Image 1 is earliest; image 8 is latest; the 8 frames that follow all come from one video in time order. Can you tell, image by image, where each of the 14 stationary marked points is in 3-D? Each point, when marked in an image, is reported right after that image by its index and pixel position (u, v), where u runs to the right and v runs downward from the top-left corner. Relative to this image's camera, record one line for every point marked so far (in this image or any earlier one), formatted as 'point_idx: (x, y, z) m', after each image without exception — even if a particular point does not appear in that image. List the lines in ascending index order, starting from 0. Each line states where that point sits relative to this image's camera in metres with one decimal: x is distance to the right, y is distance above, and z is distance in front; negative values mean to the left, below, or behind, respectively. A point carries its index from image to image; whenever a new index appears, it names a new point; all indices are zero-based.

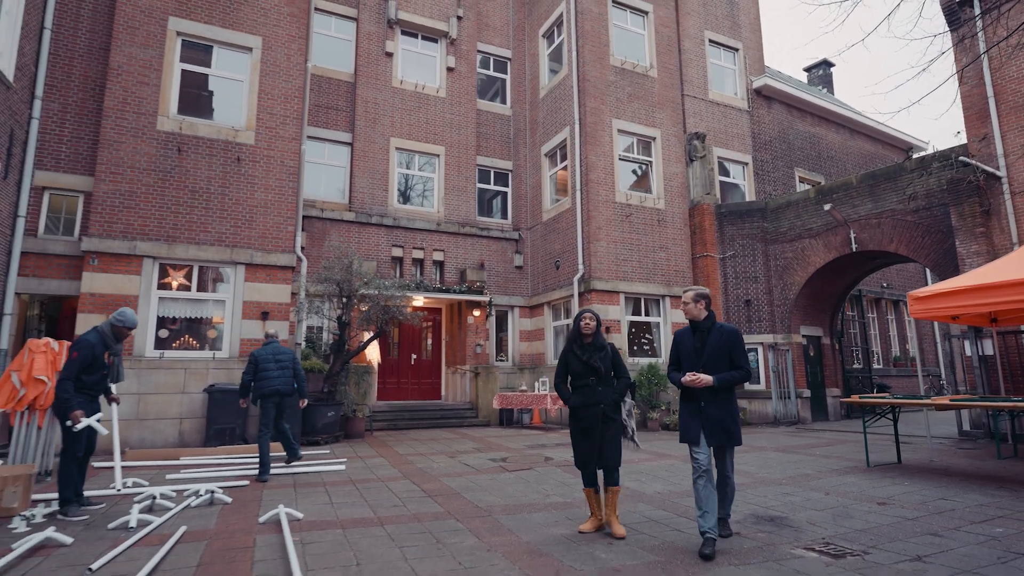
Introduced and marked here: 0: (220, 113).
0: (-5.2, +3.1, +9.9) m
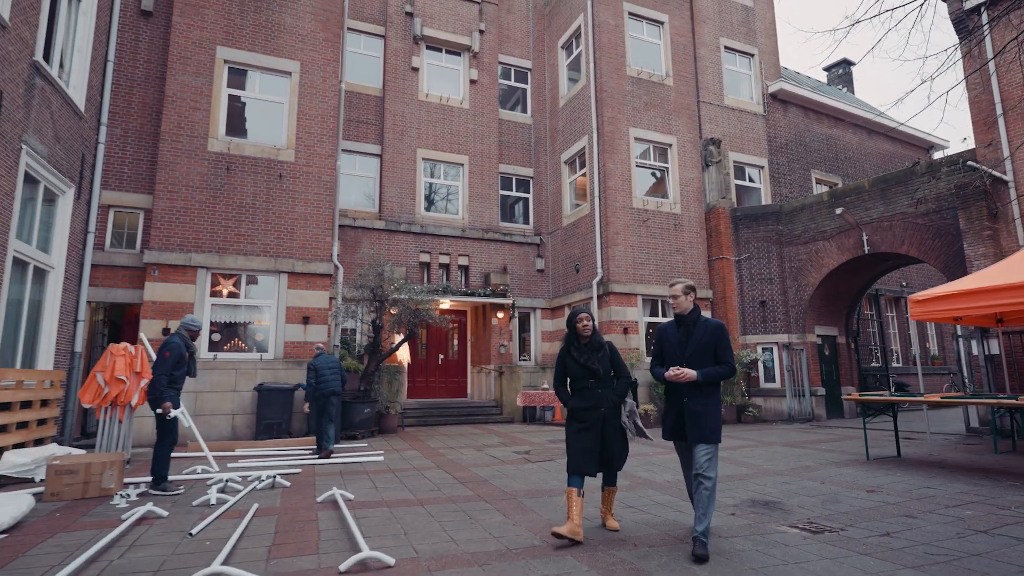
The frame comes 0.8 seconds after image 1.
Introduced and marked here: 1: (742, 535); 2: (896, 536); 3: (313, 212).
0: (-4.8, +3.0, +10.8) m
1: (+1.7, -1.8, +4.1) m
2: (+2.8, -1.8, +4.1) m
3: (-3.8, +1.5, +10.7) m
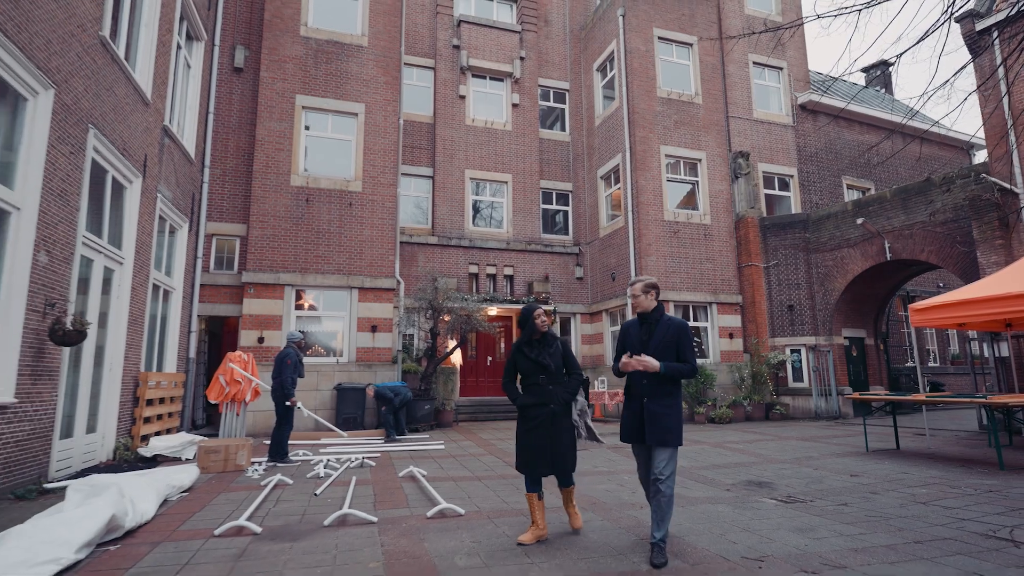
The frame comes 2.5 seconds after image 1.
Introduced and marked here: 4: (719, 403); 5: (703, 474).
0: (-4.0, +2.7, +12.5) m
1: (+2.1, -2.1, +5.3) m
2: (+3.2, -2.0, +5.2) m
3: (-3.0, +1.2, +12.3) m
4: (+5.0, -2.8, +13.4) m
5: (+2.3, -2.3, +6.8) m
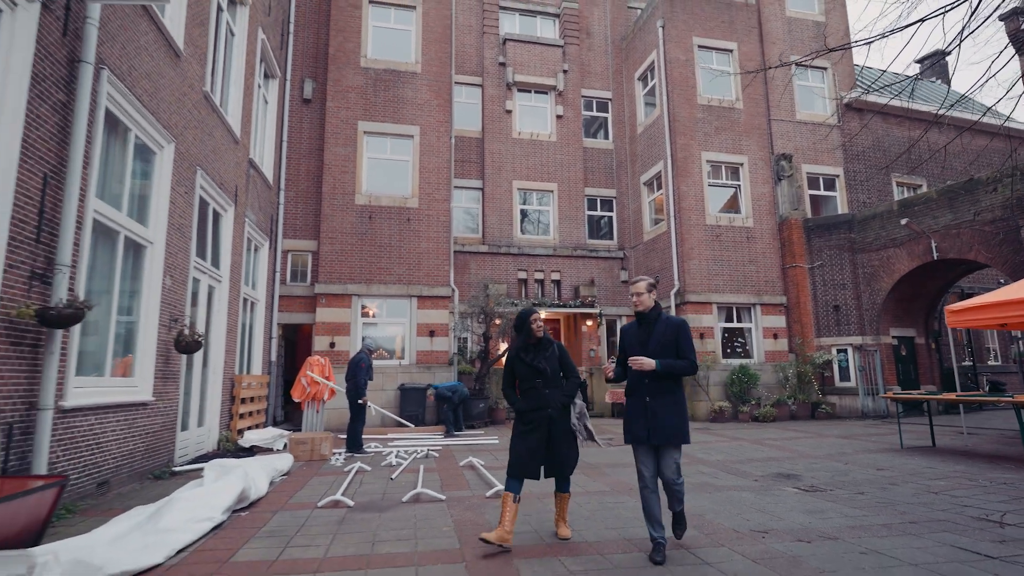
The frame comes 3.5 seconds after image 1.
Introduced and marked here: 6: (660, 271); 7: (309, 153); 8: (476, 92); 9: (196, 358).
0: (-2.9, +2.5, +13.6) m
1: (+2.6, -2.2, +6.0) m
2: (+3.7, -2.1, +5.7) m
3: (-1.9, +1.0, +13.4) m
4: (+6.2, -2.8, +13.8) m
5: (+3.0, -2.4, +7.4) m
6: (+4.2, +0.5, +15.8) m
7: (-5.0, +3.3, +13.7) m
8: (-1.1, +6.2, +17.6) m
9: (-4.6, -1.0, +8.2) m
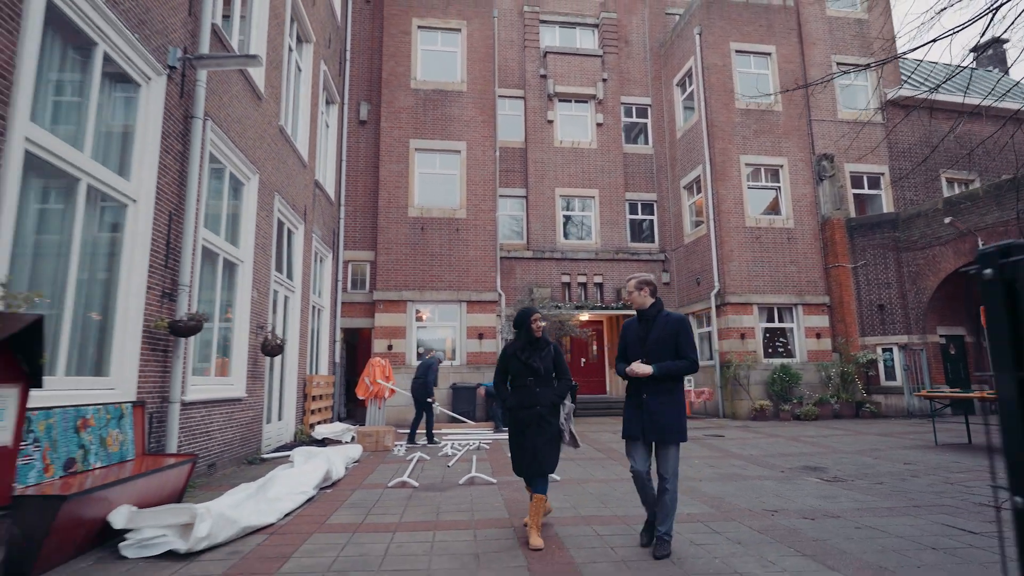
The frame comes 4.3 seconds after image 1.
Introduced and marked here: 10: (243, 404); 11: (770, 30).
0: (-1.8, +2.3, +14.6) m
1: (+3.1, -2.2, +6.5) m
2: (+4.1, -2.2, +6.2) m
3: (-0.8, +0.9, +14.2) m
4: (+7.4, -2.8, +14.0) m
5: (+3.6, -2.4, +7.8) m
6: (+5.5, +0.4, +16.2) m
7: (-3.9, +3.2, +14.8) m
8: (+0.2, +6.1, +18.4) m
9: (-3.9, -1.2, +9.3) m
10: (-3.7, -1.6, +7.7) m
11: (+7.6, +7.6, +16.4) m
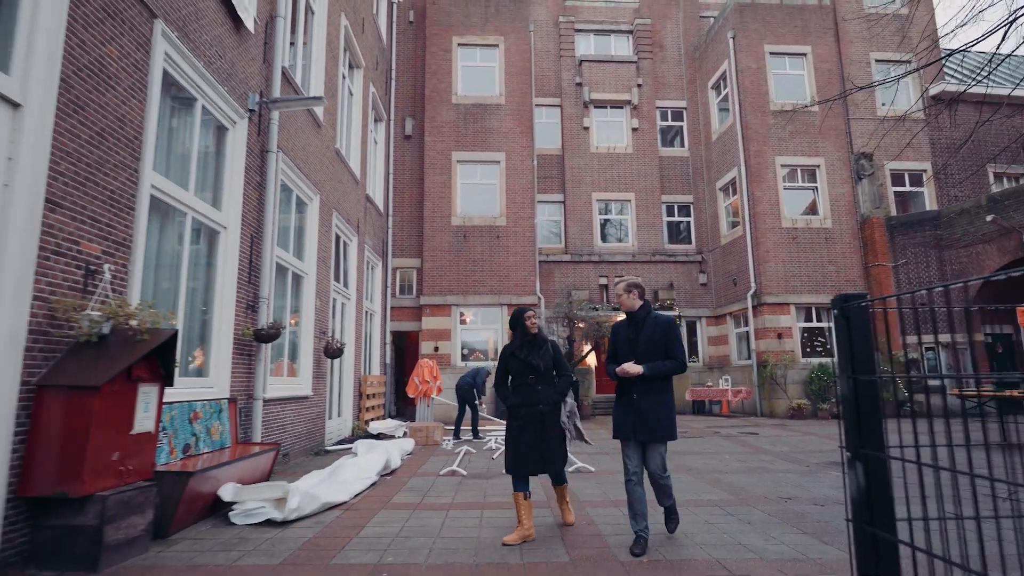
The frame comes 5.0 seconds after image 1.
0: (-0.8, +2.2, +15.3) m
1: (+3.6, -2.3, +6.9) m
2: (+4.6, -2.2, +6.5) m
3: (+0.2, +0.8, +14.9) m
4: (+8.4, -2.8, +14.1) m
5: (+4.2, -2.5, +8.2) m
6: (+6.6, +0.4, +16.4) m
7: (-2.8, +3.0, +15.7) m
8: (+1.5, +6.0, +19.0) m
9: (-3.2, -1.3, +10.3) m
10: (-3.1, -1.7, +8.6) m
11: (+8.7, +7.6, +16.5) m
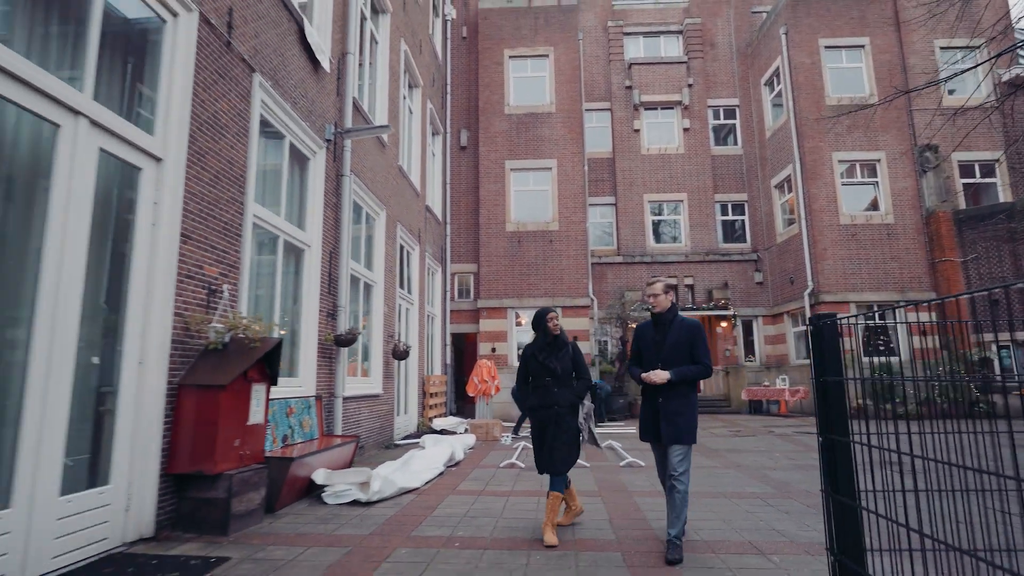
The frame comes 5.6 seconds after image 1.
0: (+0.7, +2.2, +15.9) m
1: (+4.3, -2.3, +7.1) m
2: (+5.3, -2.2, +6.6) m
3: (+1.7, +0.7, +15.4) m
4: (+9.8, -2.8, +13.7) m
5: (+5.0, -2.5, +8.3) m
6: (+8.2, +0.5, +16.2) m
7: (-1.3, +2.9, +16.5) m
8: (+3.2, +6.0, +19.3) m
9: (-2.2, -1.5, +11.1) m
10: (-2.2, -1.9, +9.4) m
11: (+10.2, +7.7, +16.1) m
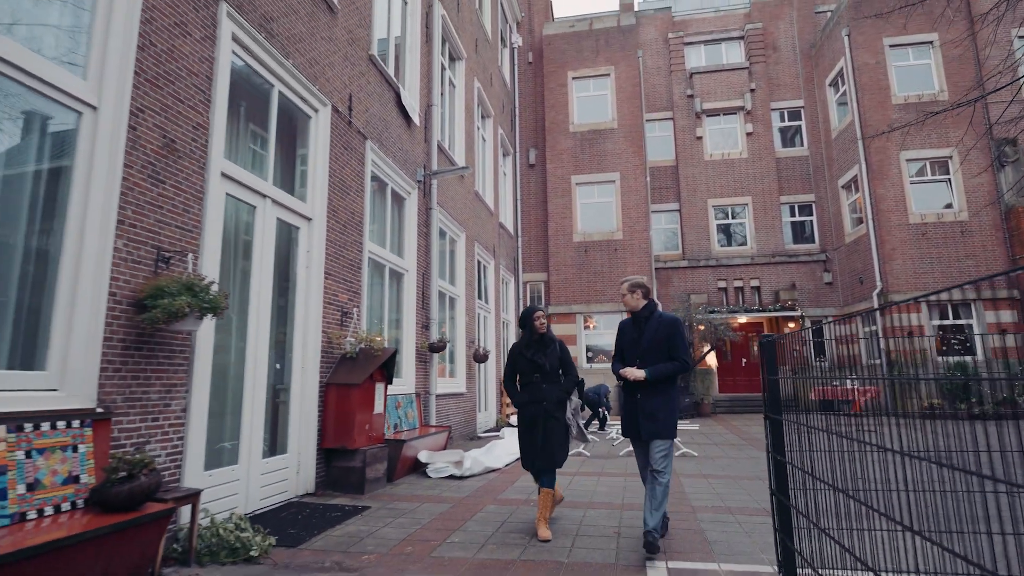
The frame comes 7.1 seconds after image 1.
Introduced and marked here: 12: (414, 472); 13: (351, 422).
0: (+2.7, +2.0, +16.9) m
1: (+5.2, -2.4, +7.7) m
2: (+6.1, -2.3, +7.1) m
3: (+3.7, +0.5, +16.3) m
4: (+11.6, -2.7, +13.6) m
5: (+6.1, -2.6, +8.8) m
6: (+10.3, +0.5, +16.3) m
7: (+0.8, +2.7, +17.8) m
8: (+5.6, +5.8, +20.0) m
9: (-0.7, -1.7, +12.5) m
10: (-0.9, -2.1, +10.9) m
11: (+12.0, +7.8, +15.9) m
12: (-1.2, -2.3, +6.8) m
13: (-1.6, -1.4, +5.6) m
